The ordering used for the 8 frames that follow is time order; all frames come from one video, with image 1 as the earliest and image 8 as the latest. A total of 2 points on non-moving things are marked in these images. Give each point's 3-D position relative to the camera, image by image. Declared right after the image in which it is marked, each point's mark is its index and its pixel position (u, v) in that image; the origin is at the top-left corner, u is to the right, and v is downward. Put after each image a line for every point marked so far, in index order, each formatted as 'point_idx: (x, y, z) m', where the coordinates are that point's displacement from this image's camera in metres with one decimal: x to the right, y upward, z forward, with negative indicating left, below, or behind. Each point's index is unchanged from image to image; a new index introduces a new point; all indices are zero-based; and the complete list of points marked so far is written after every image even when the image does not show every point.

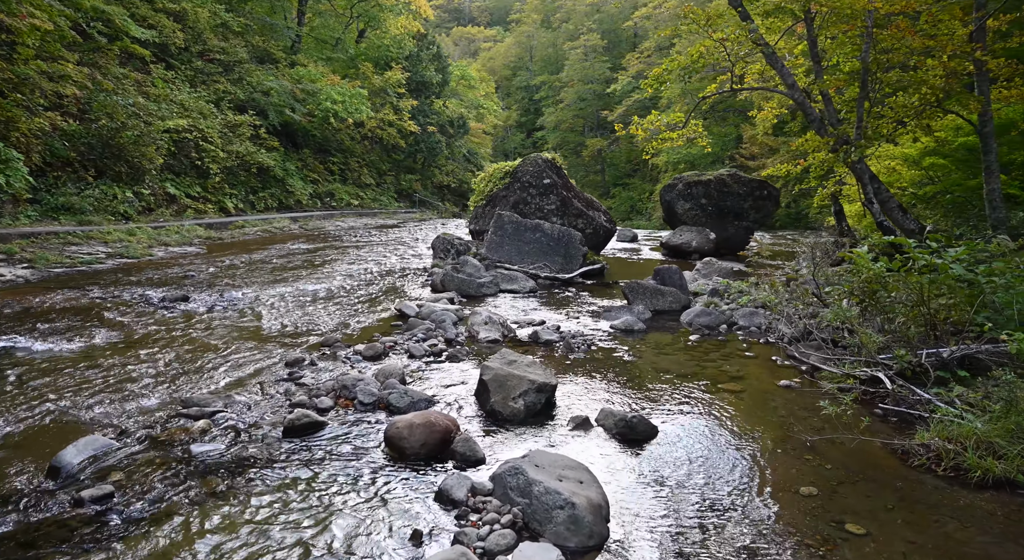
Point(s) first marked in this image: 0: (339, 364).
0: (-1.7, -0.9, +7.2) m
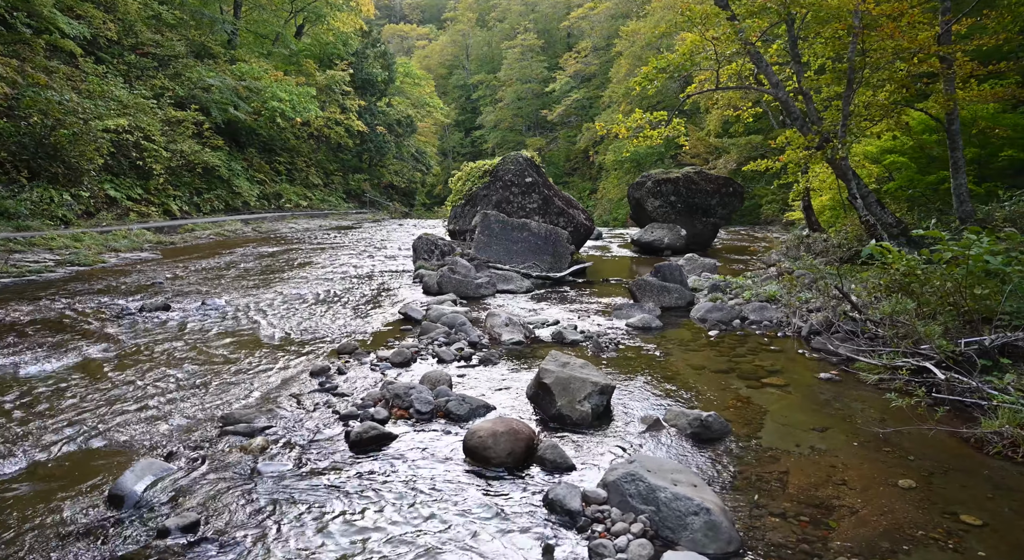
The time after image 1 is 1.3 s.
0: (-1.3, -0.9, +6.9) m
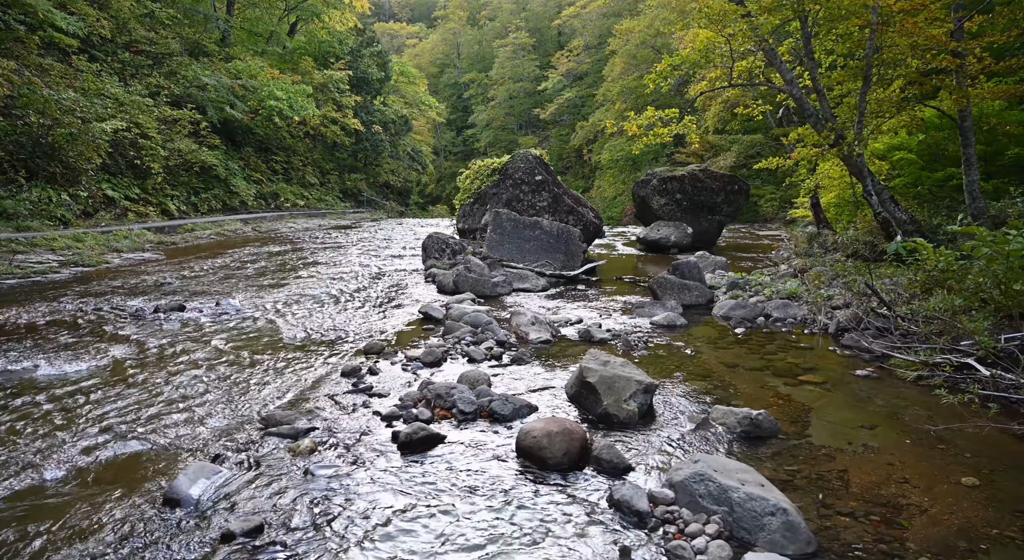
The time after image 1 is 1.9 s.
0: (-1.0, -0.9, +6.8) m
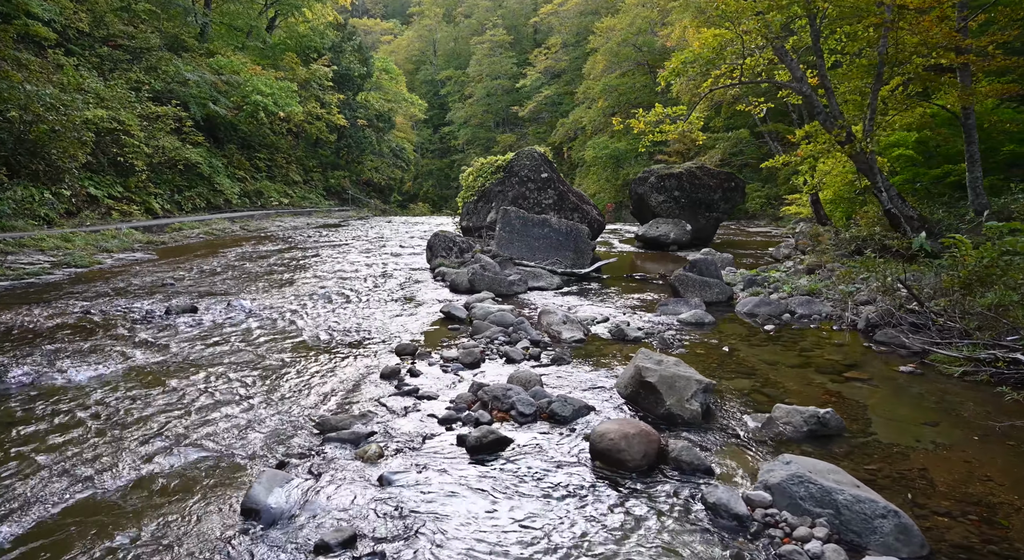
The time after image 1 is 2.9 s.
0: (-0.6, -0.9, +6.7) m
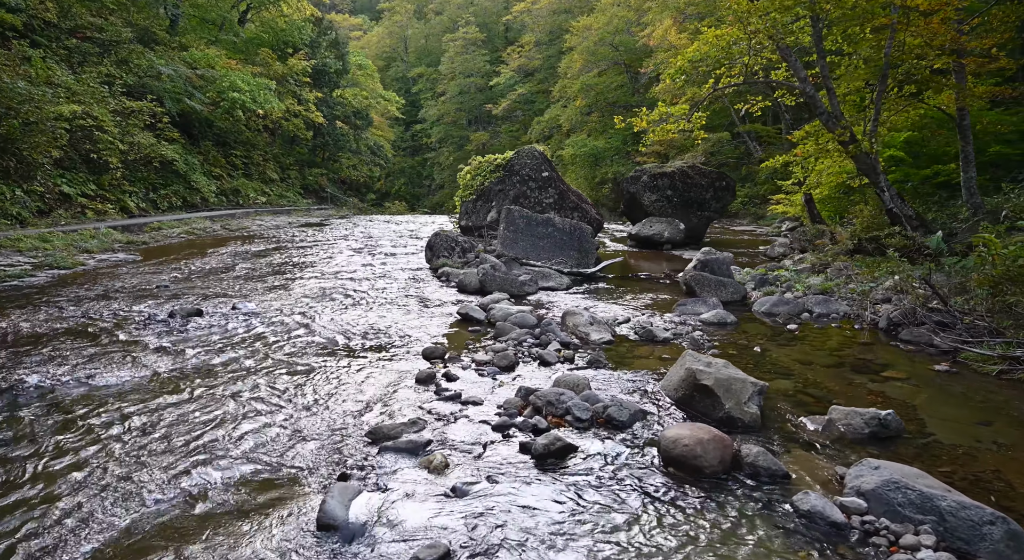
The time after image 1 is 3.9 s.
0: (-0.3, -0.9, +6.5) m
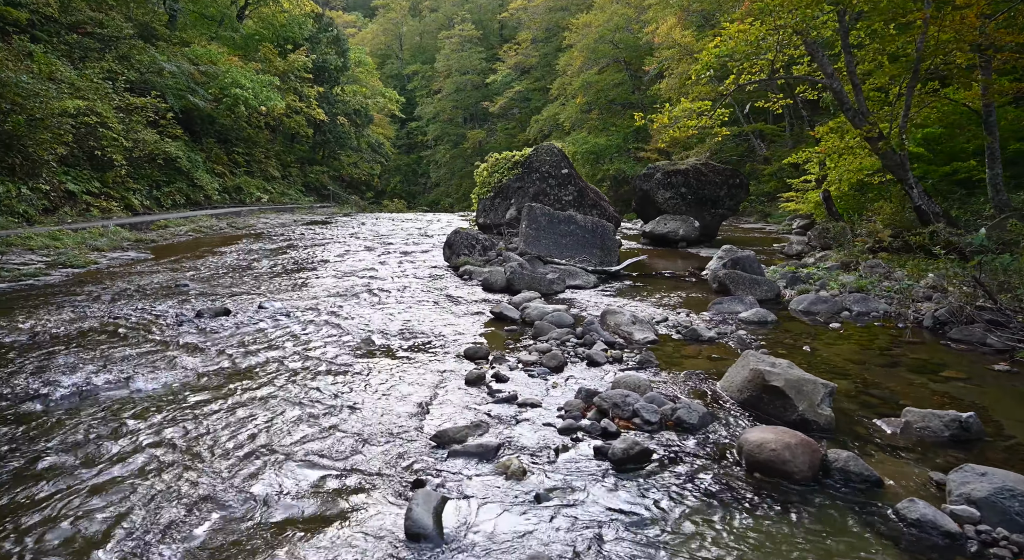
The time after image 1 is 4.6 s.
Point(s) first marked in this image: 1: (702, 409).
0: (+0.2, -0.9, +6.3) m
1: (+1.4, -0.9, +5.2) m
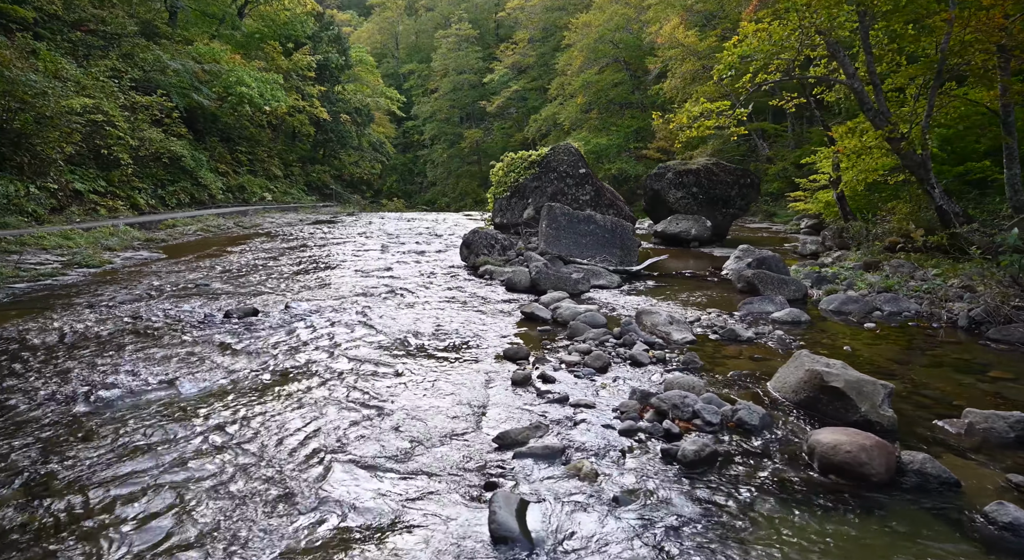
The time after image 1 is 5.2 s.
0: (+0.6, -0.9, +6.2) m
1: (+1.8, -0.9, +5.2) m
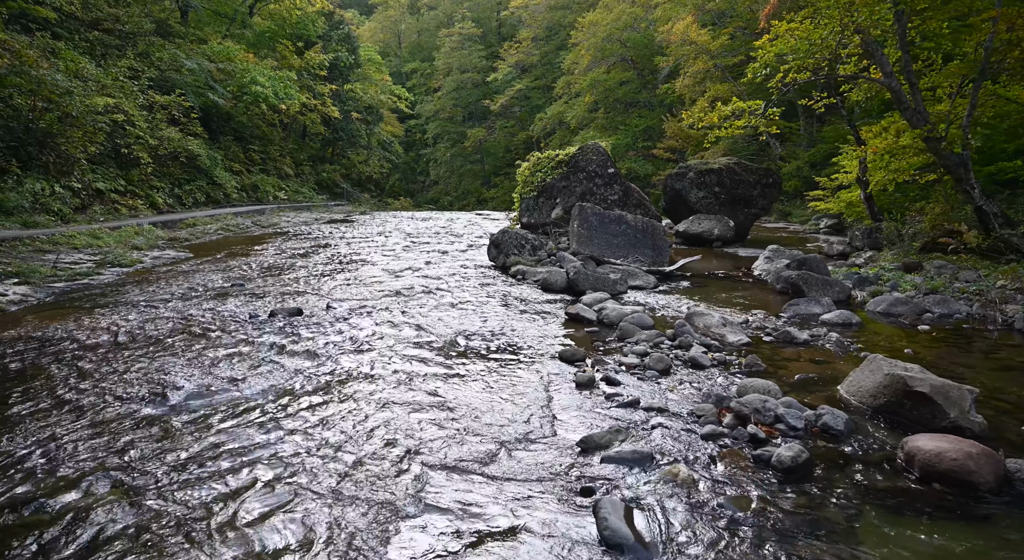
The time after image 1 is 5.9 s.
0: (+1.2, -0.9, +6.1) m
1: (+2.3, -0.9, +5.1) m
